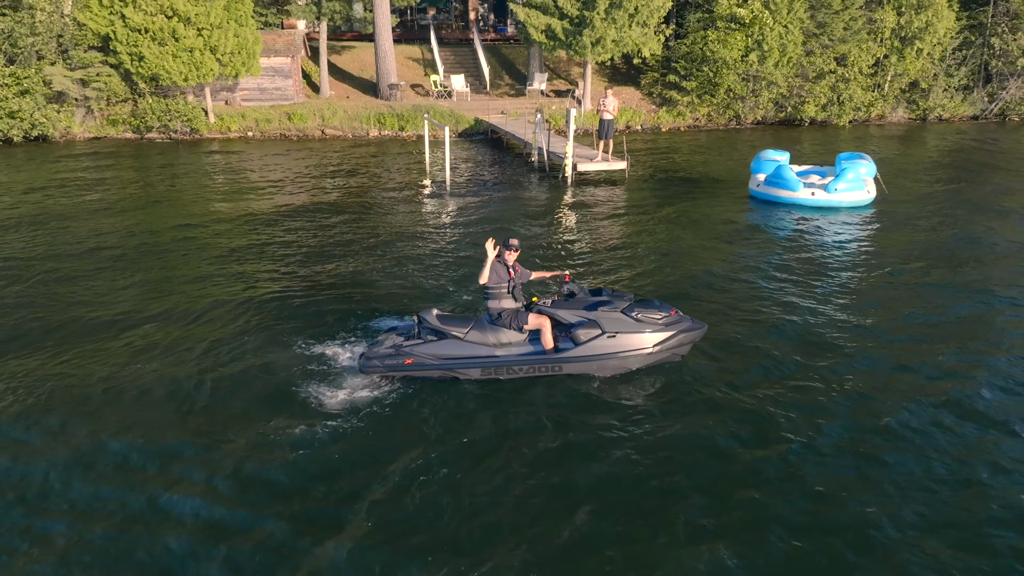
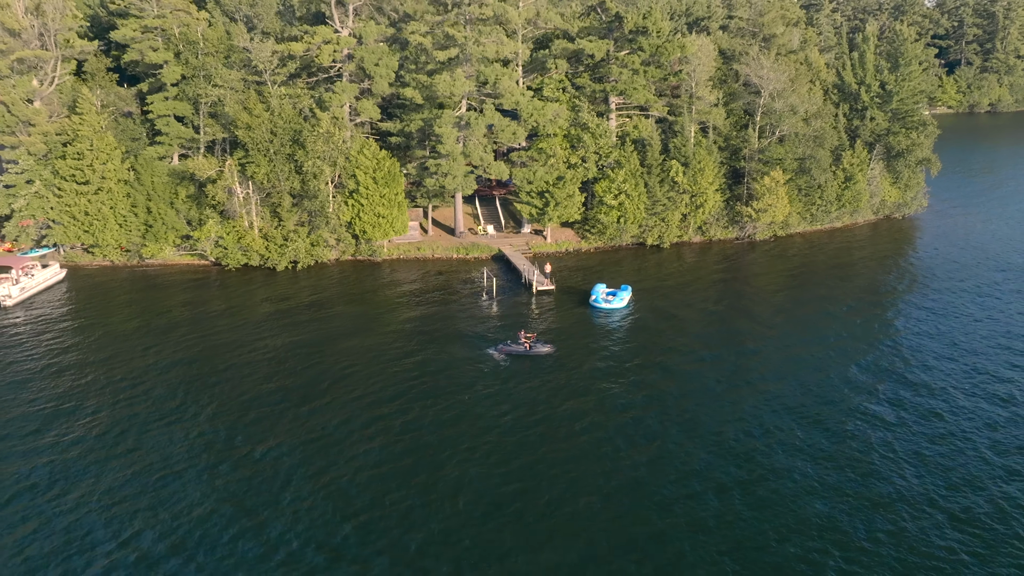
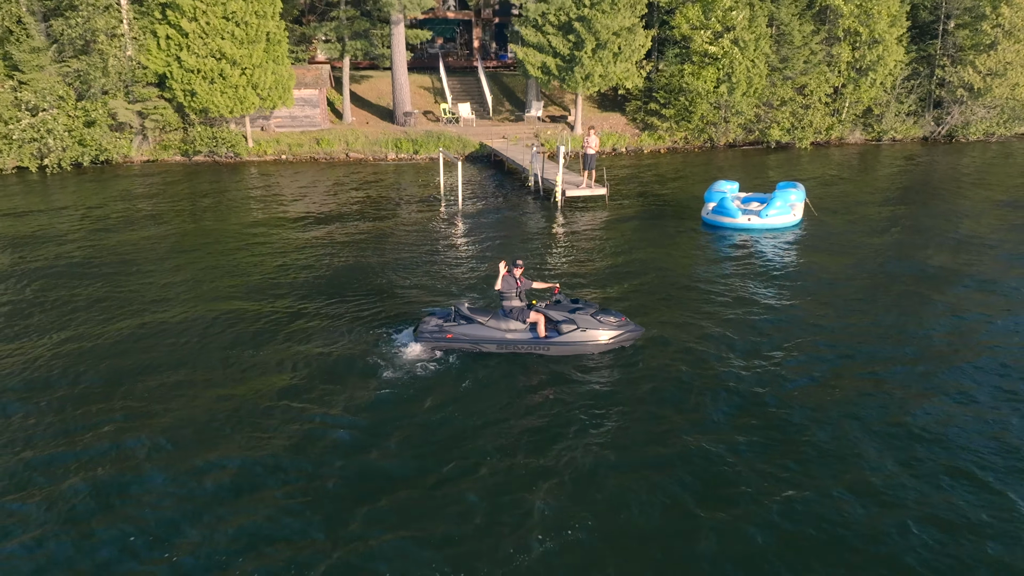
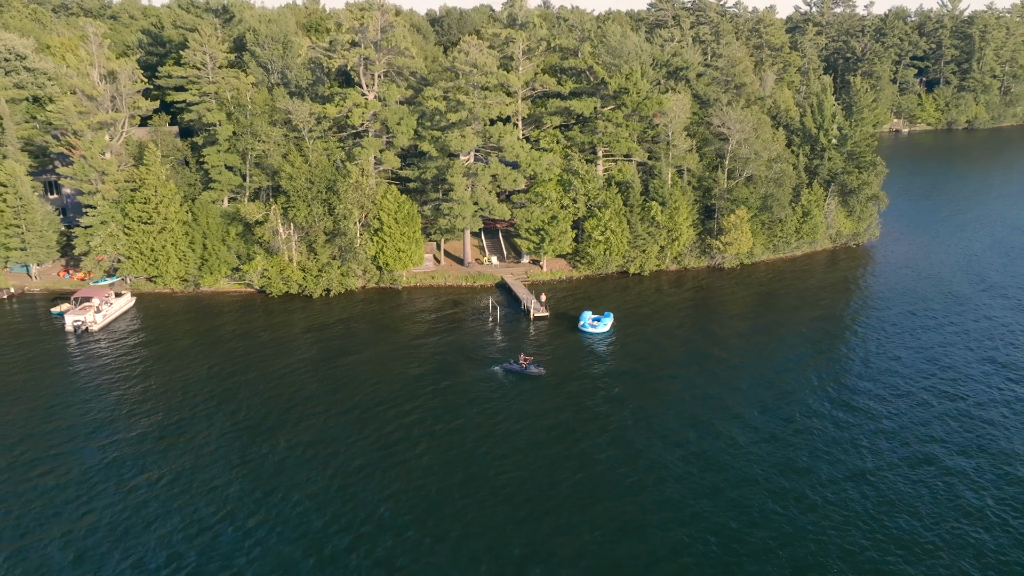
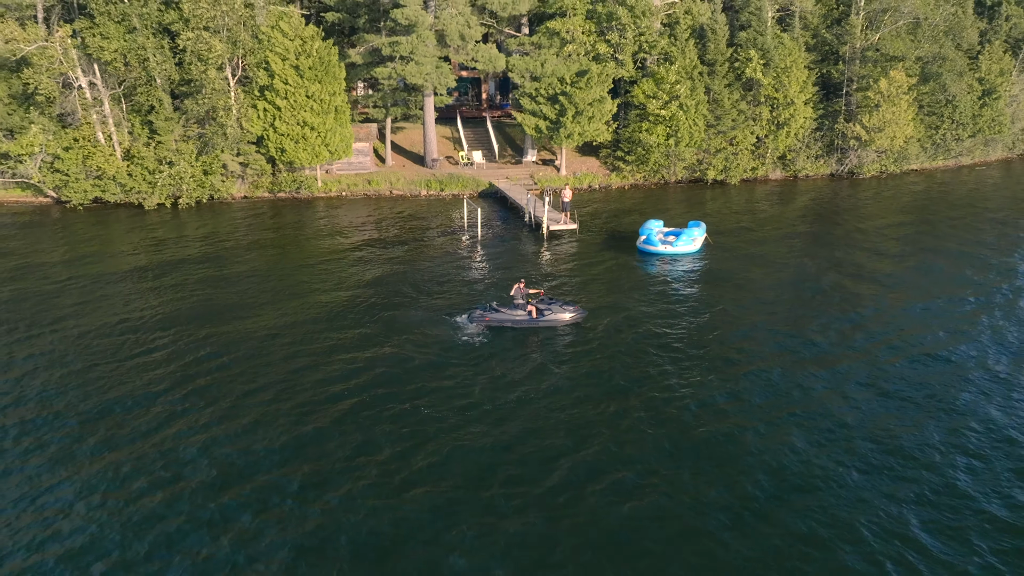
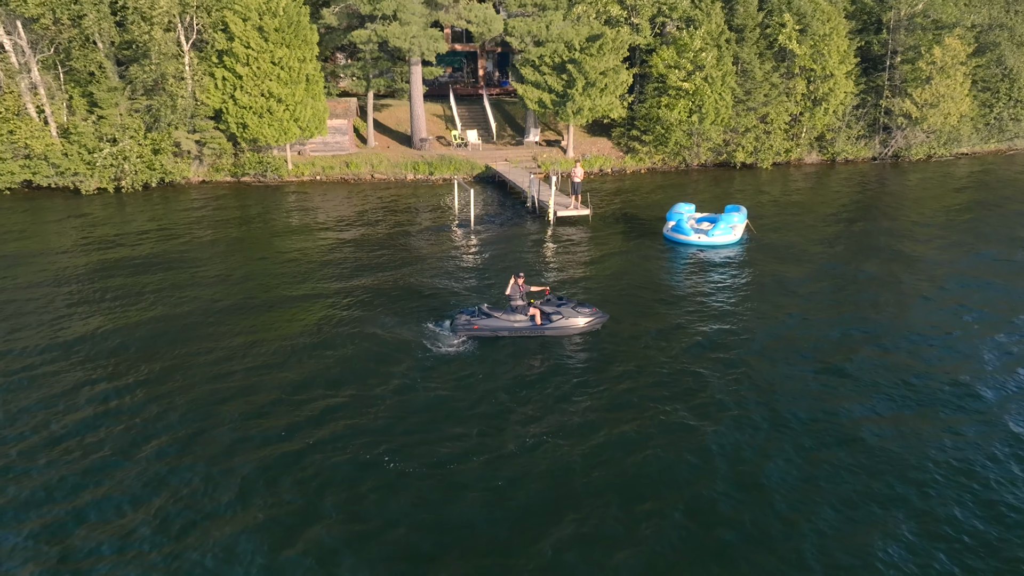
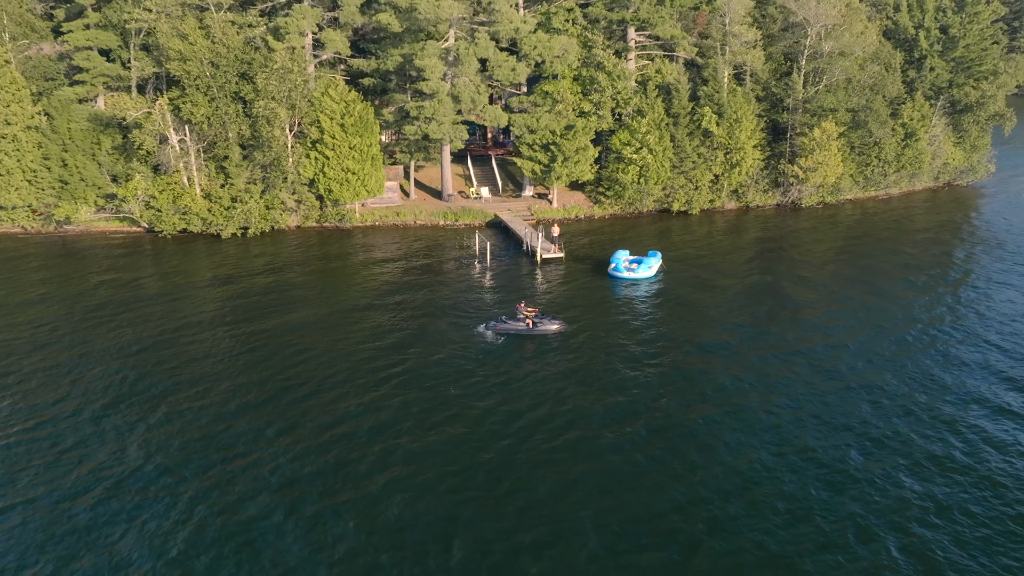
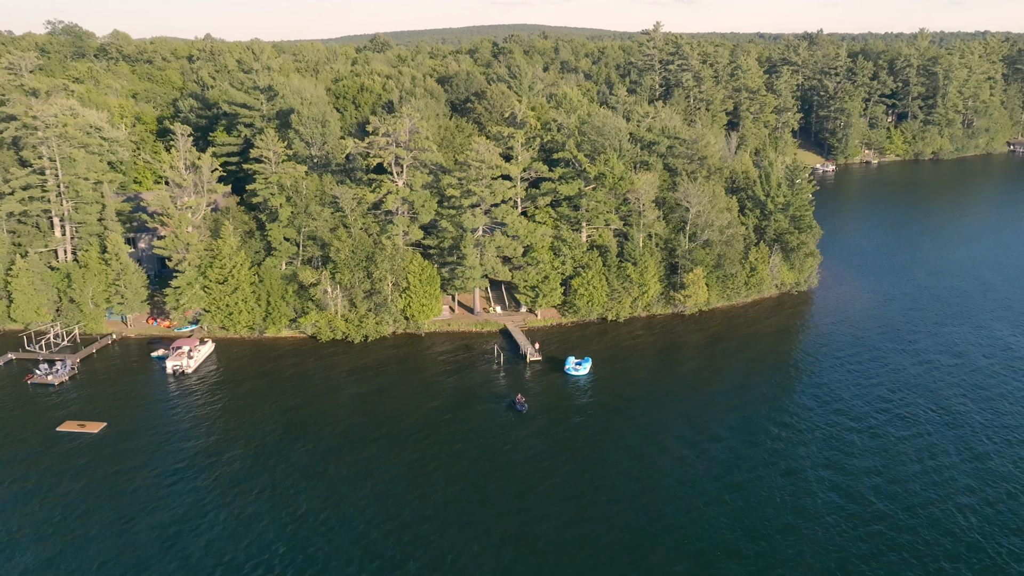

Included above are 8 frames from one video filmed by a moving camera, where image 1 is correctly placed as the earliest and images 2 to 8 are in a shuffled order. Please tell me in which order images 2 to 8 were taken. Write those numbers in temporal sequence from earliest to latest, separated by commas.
3, 6, 5, 7, 2, 4, 8
